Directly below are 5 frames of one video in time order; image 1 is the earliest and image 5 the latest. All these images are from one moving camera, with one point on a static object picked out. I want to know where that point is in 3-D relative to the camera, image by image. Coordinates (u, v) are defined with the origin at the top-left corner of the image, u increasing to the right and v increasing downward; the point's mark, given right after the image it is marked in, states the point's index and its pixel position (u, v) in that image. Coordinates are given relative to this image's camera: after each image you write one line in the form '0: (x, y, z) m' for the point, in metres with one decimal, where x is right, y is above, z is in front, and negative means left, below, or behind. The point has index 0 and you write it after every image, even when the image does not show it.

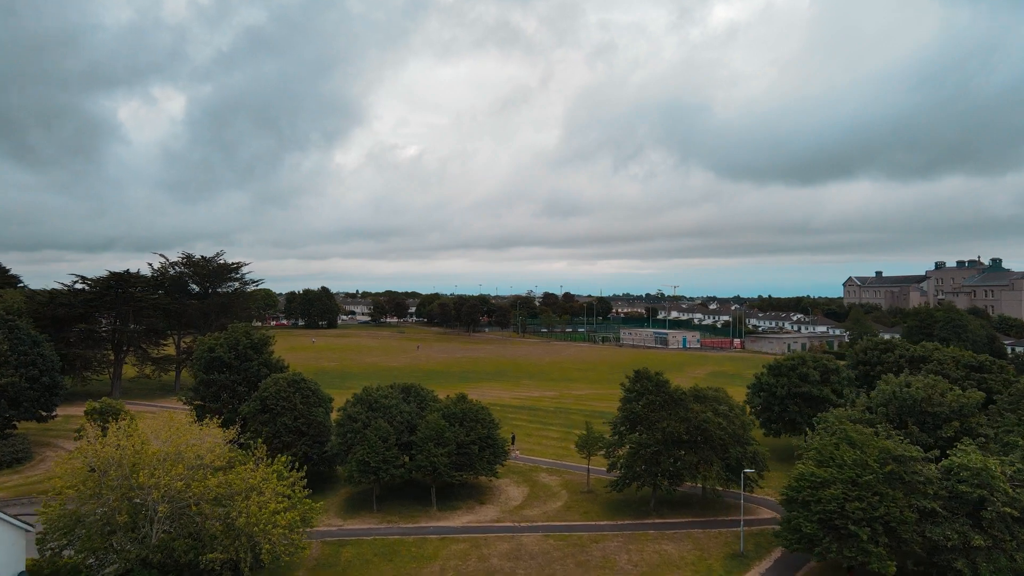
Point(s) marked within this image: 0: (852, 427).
0: (+9.5, -3.9, +19.8) m
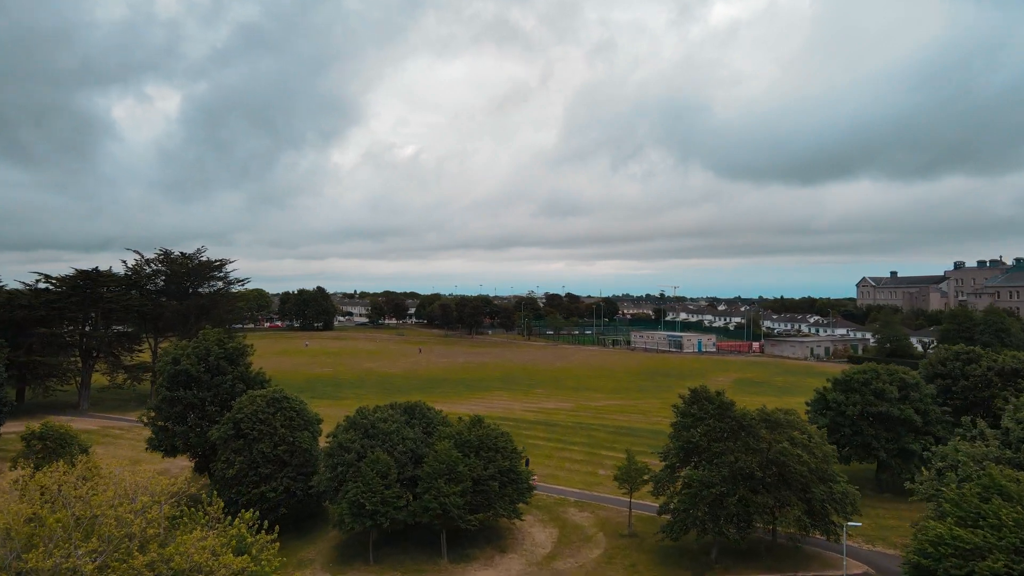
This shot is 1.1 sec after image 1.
0: (+10.3, -3.9, +15.1) m
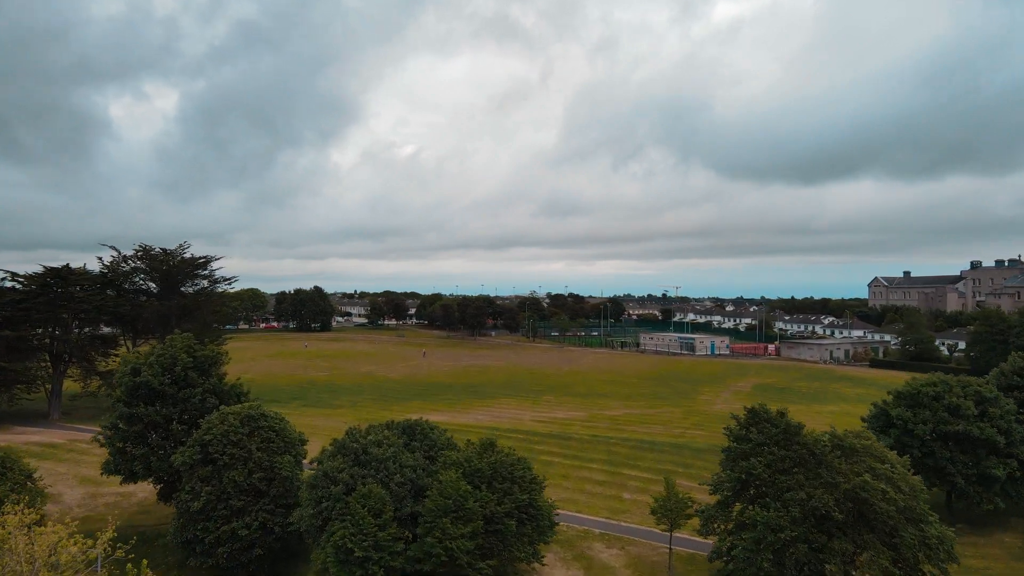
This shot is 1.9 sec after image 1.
0: (+10.8, -3.9, +11.6) m
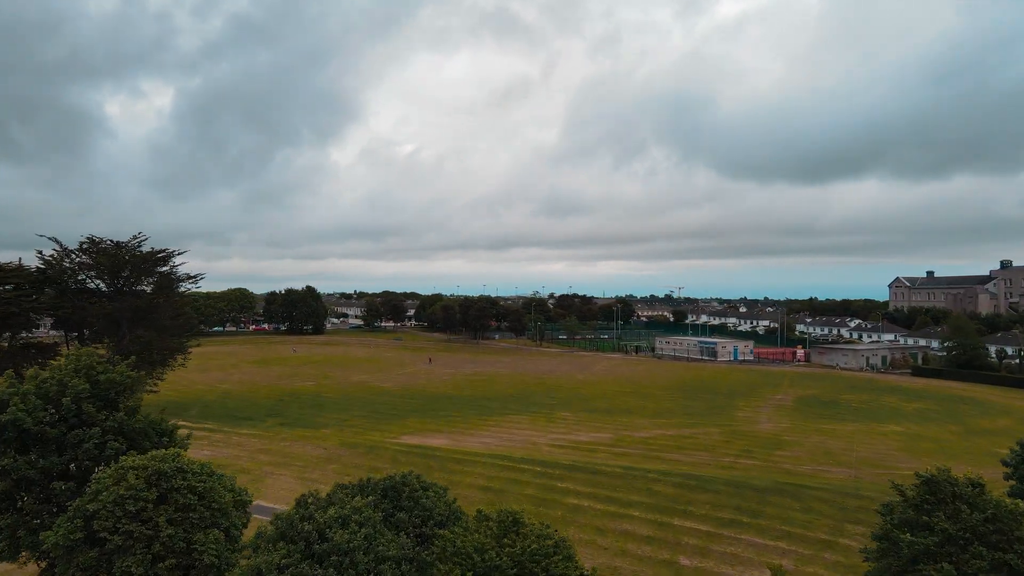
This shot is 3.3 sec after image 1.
0: (+11.4, -3.8, +5.3) m
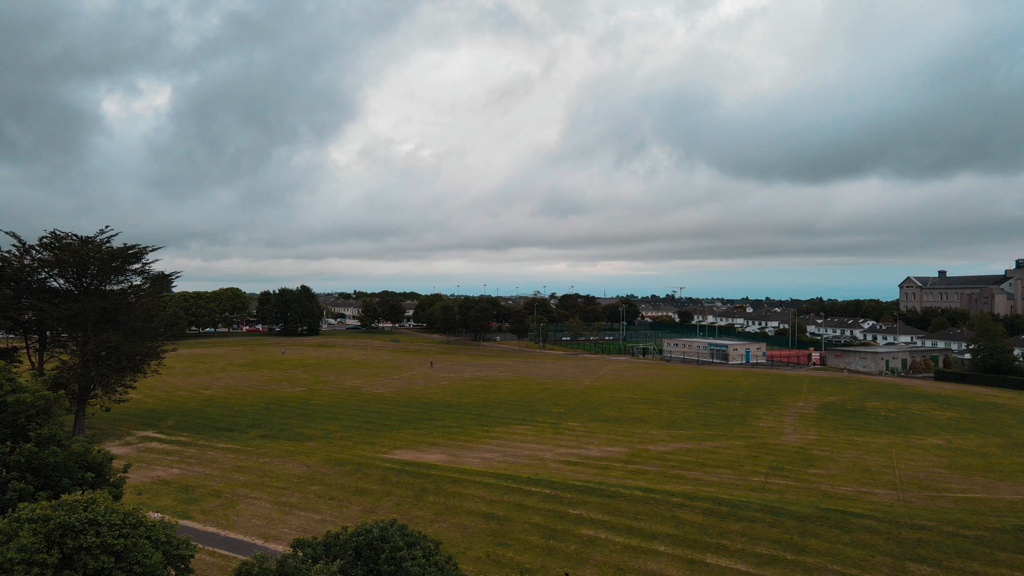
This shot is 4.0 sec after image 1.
0: (+11.6, -3.8, +2.2) m
